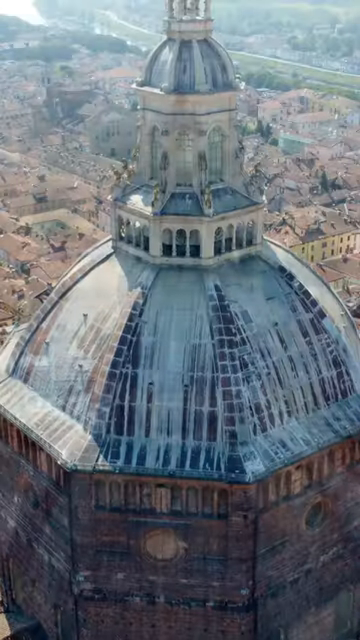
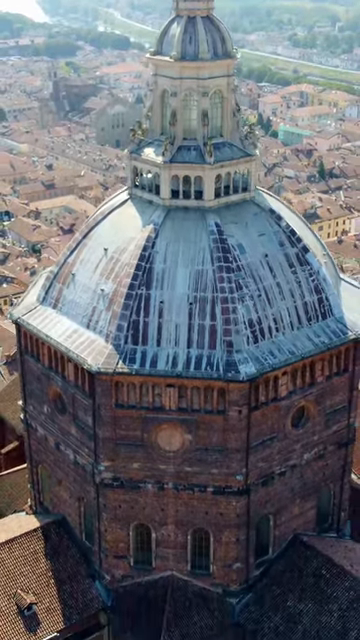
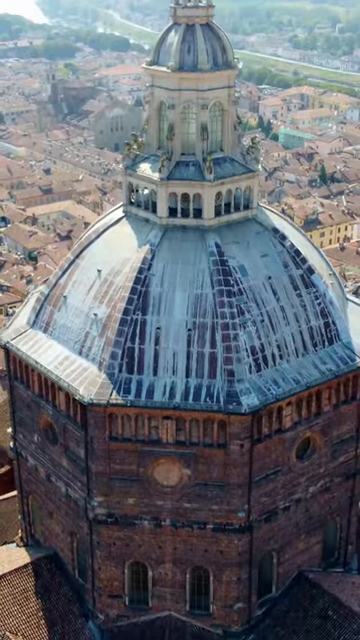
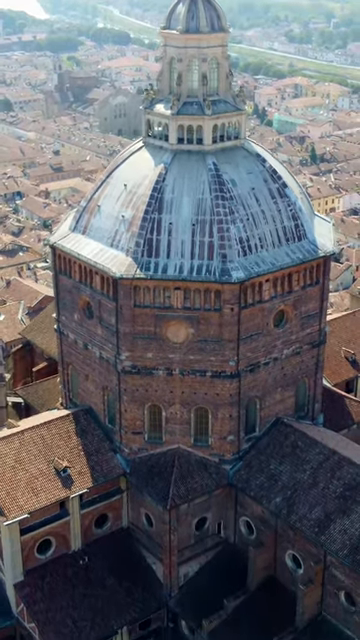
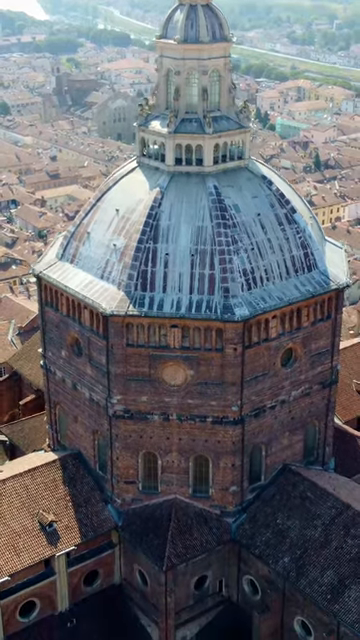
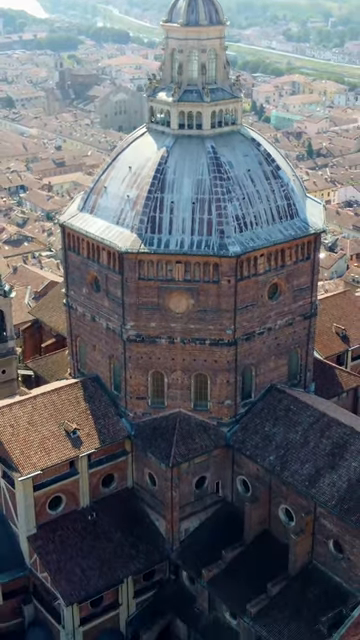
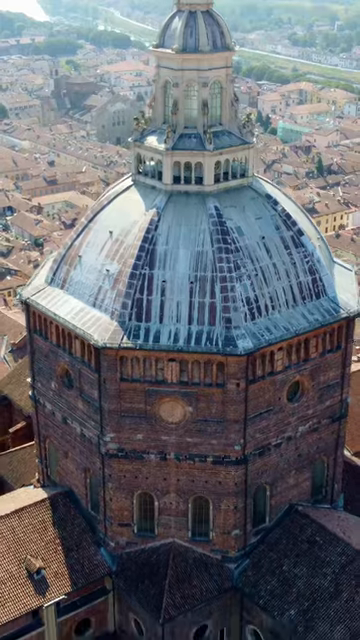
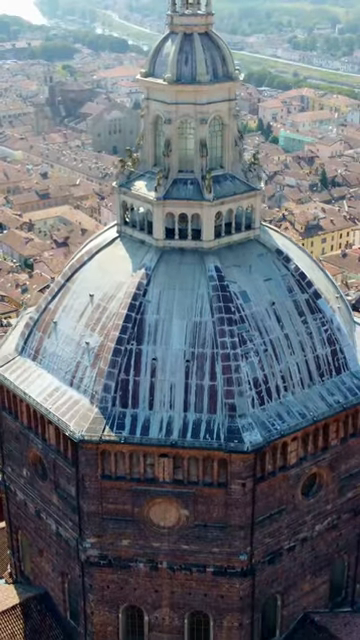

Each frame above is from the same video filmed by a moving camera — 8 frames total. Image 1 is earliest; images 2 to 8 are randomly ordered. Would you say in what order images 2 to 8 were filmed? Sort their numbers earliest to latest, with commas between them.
8, 3, 2, 7, 5, 4, 6
